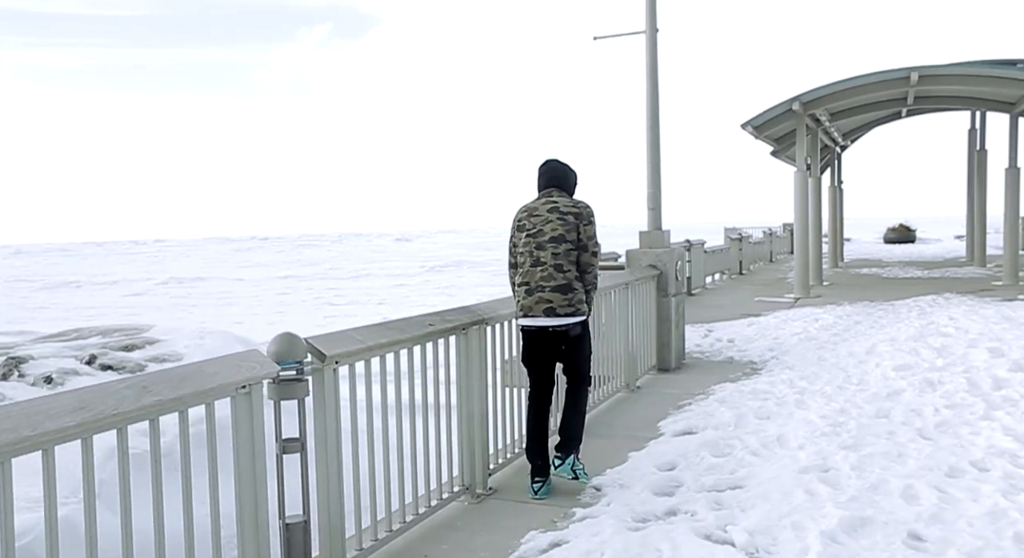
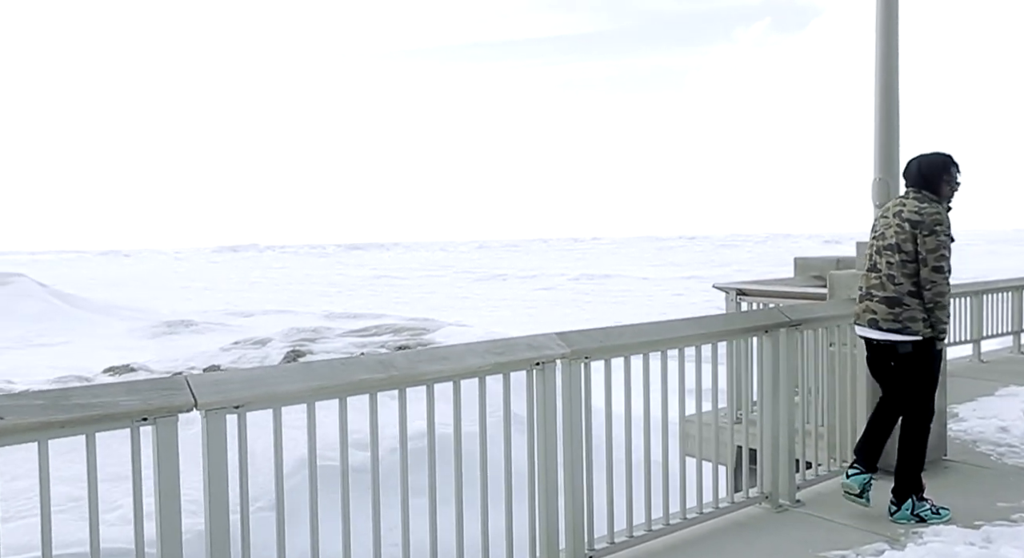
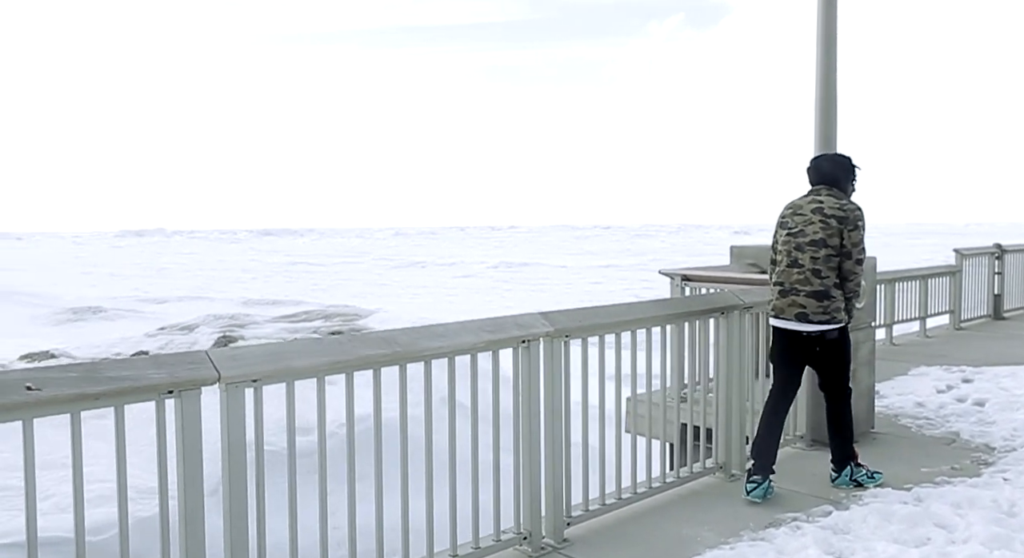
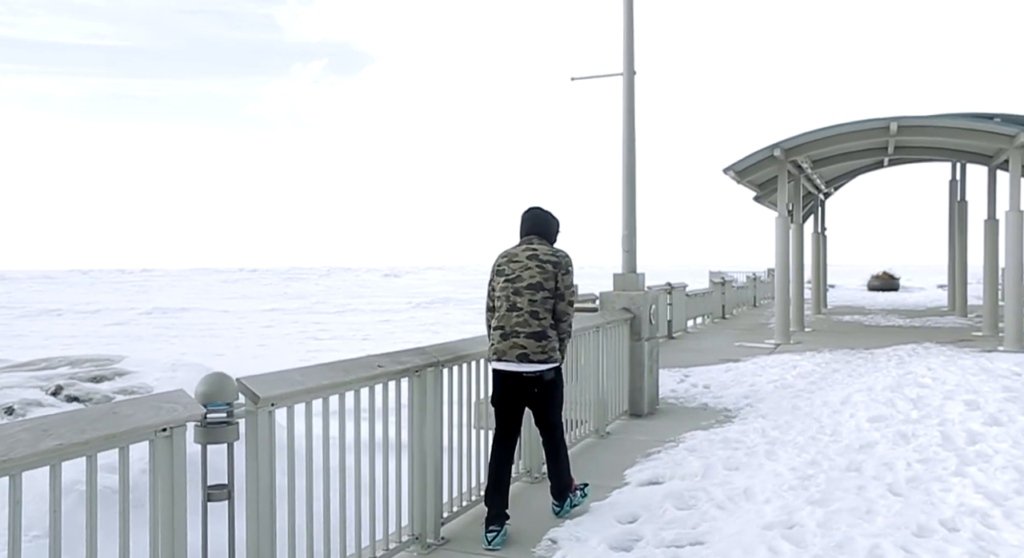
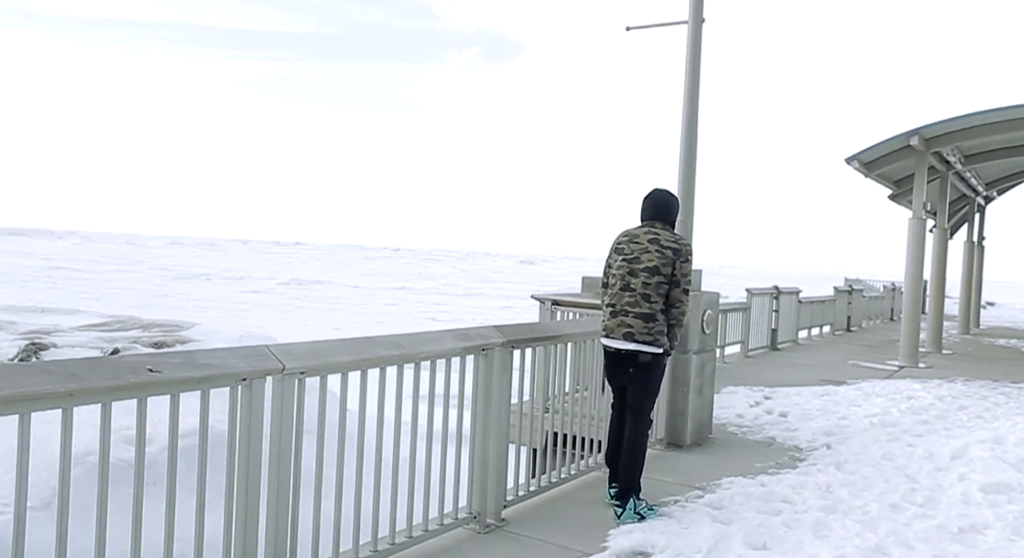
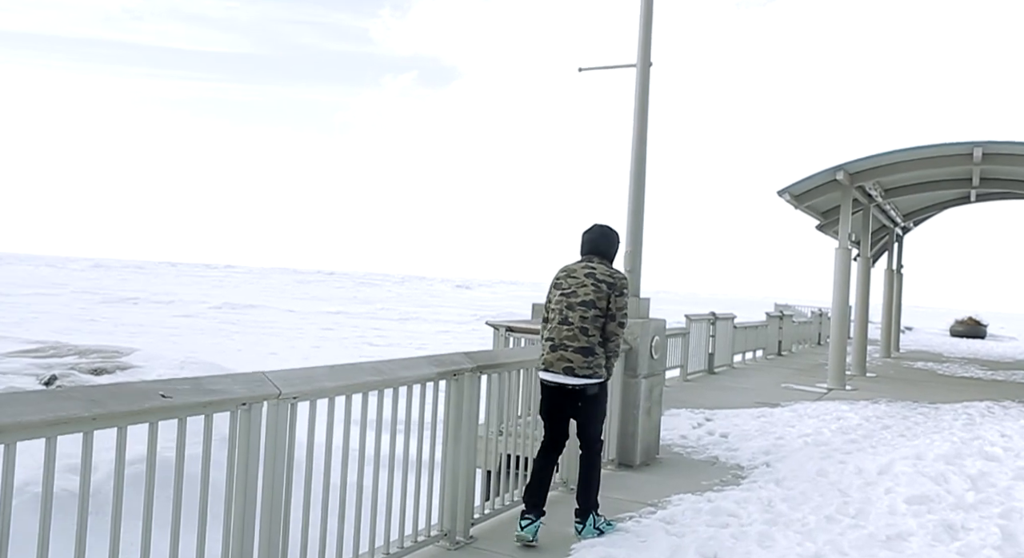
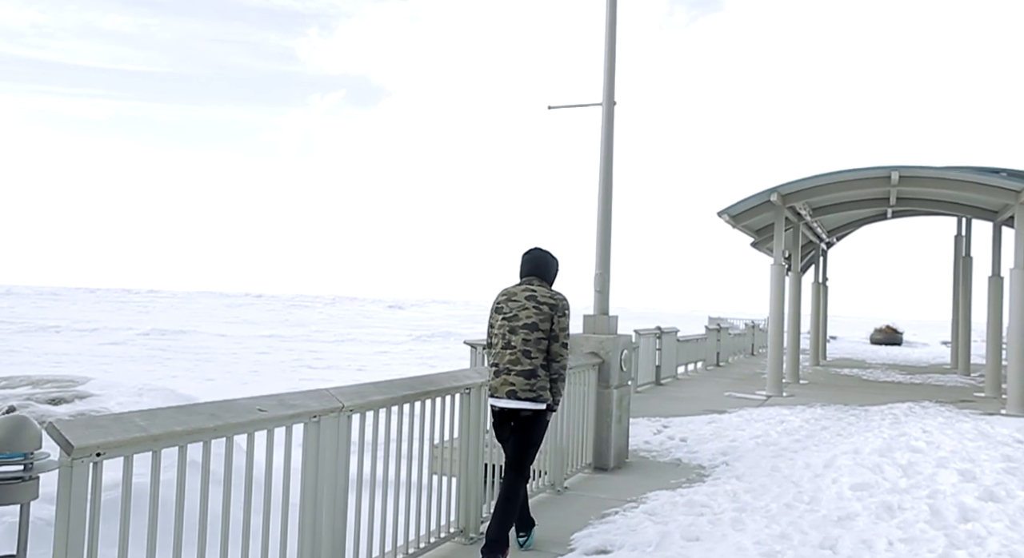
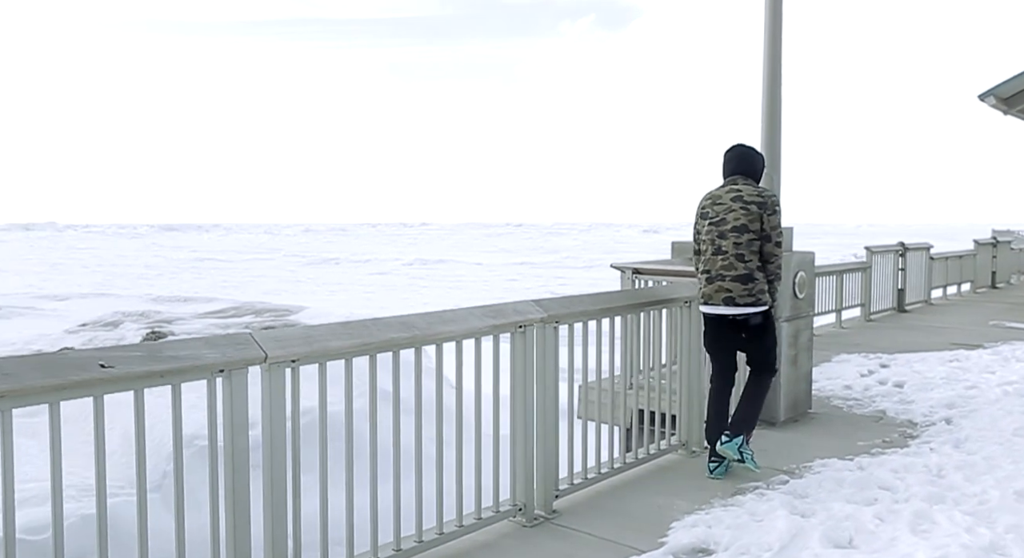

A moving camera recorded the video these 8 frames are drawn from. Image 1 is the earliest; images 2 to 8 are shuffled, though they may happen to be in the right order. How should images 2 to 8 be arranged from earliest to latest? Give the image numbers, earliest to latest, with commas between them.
4, 7, 6, 5, 8, 3, 2
